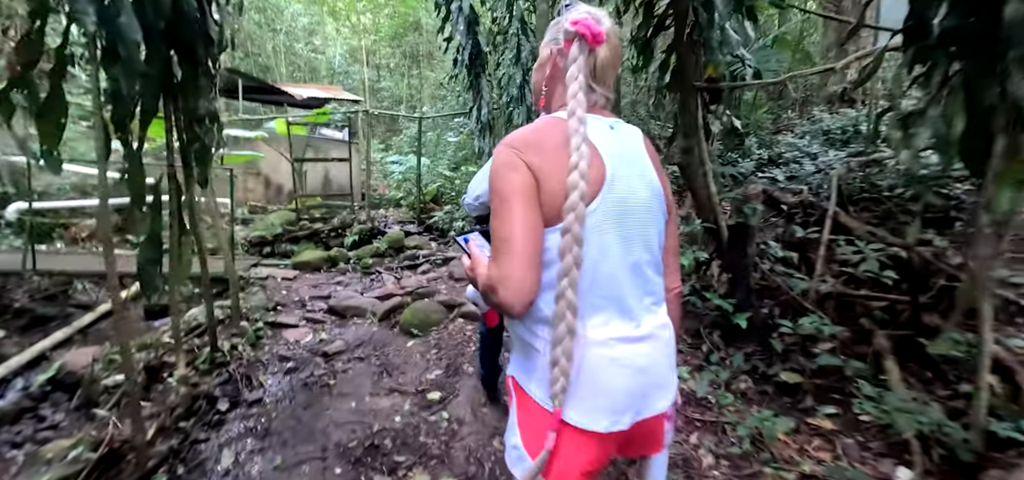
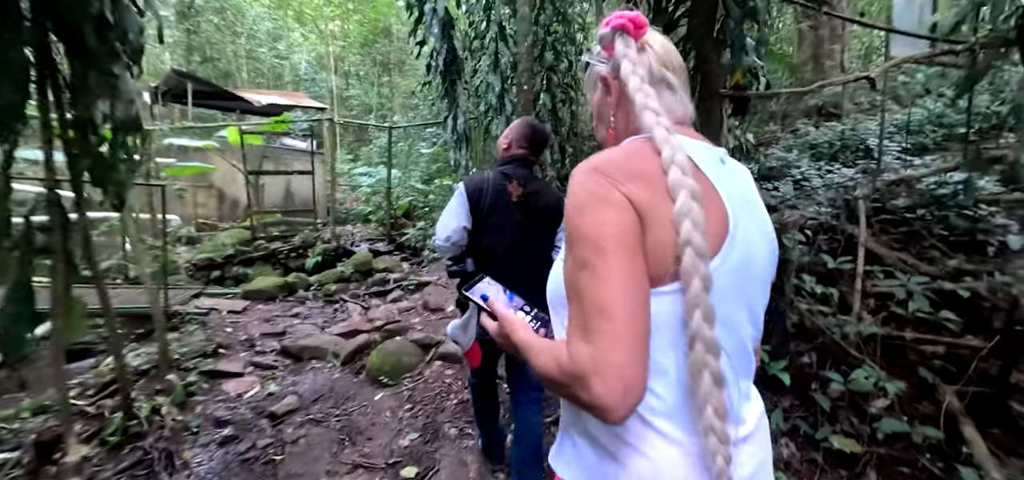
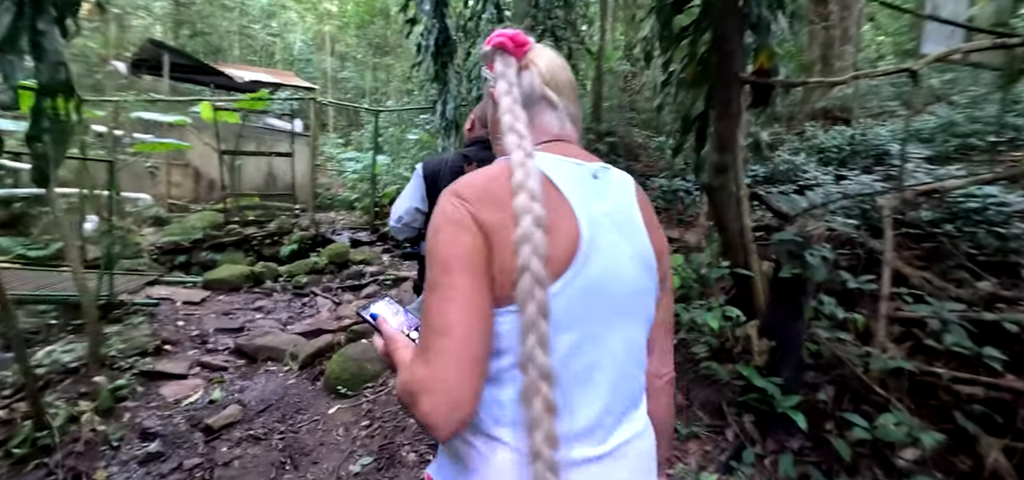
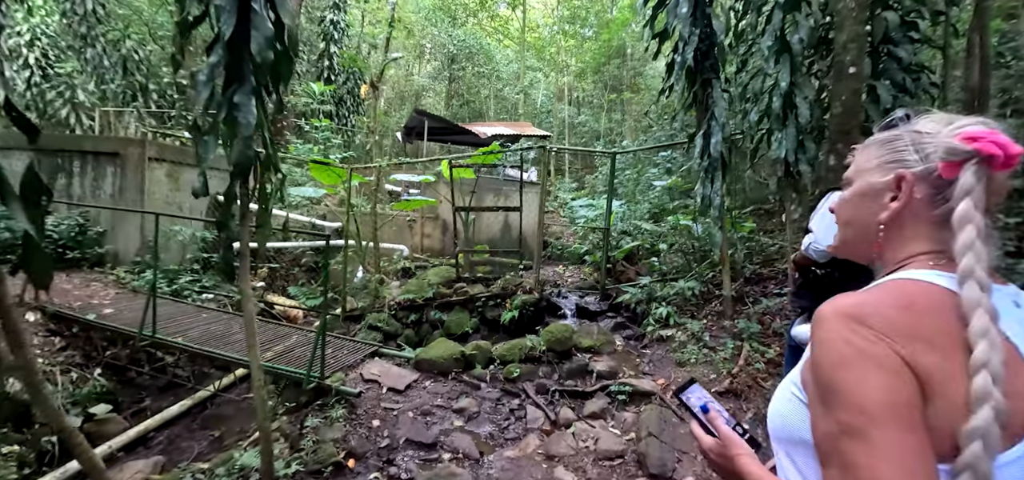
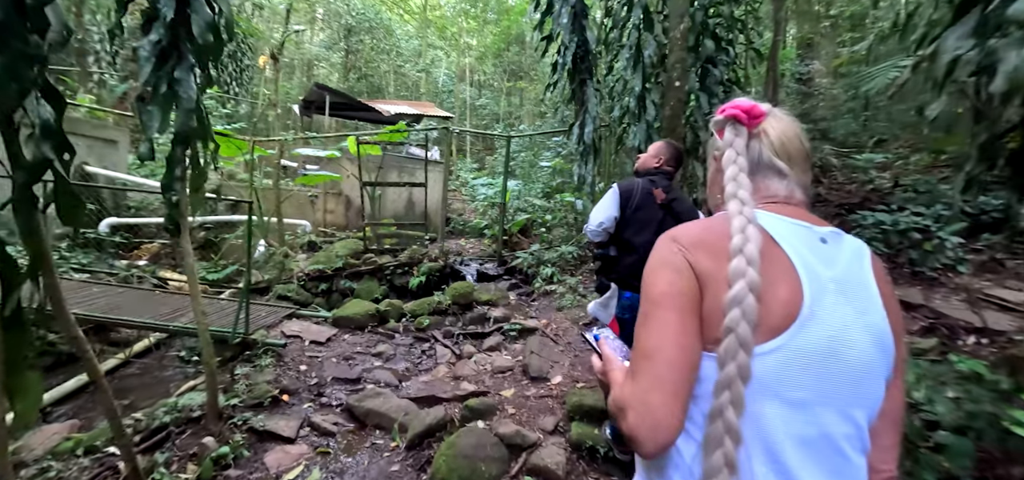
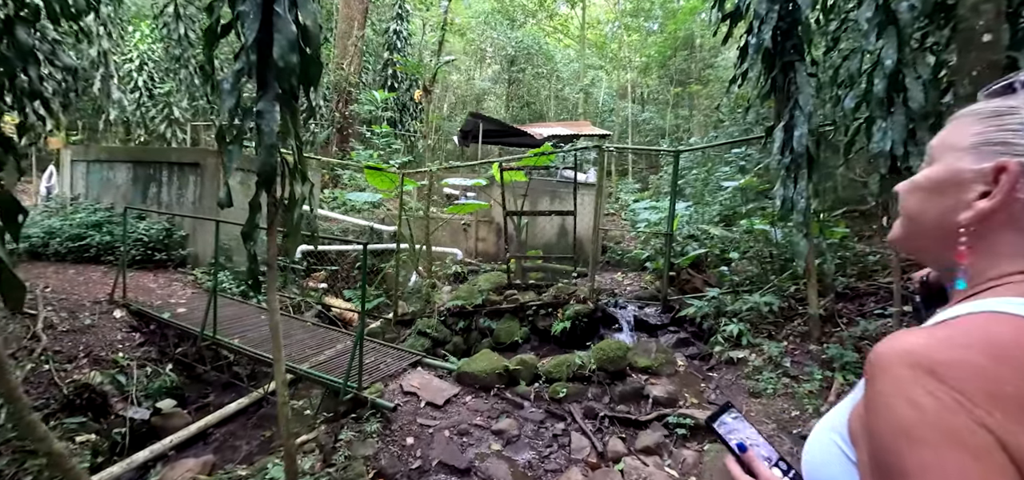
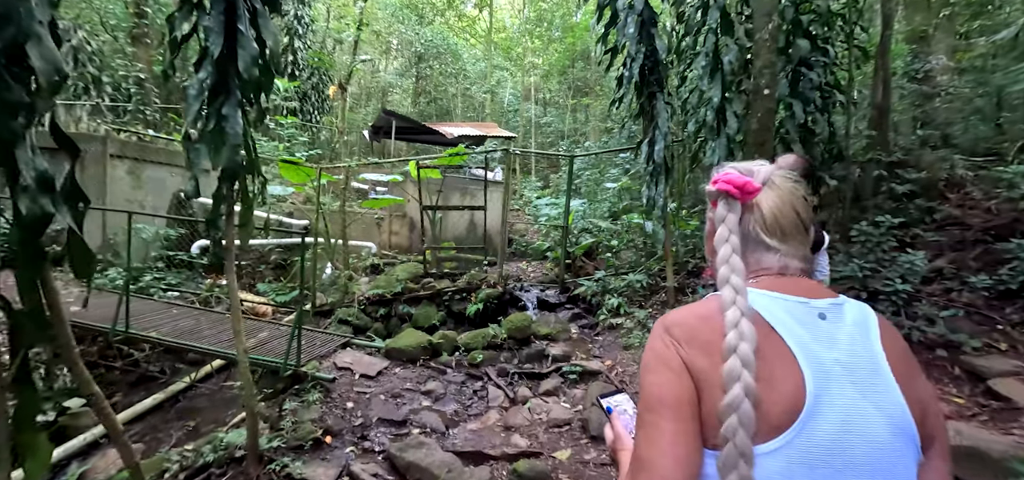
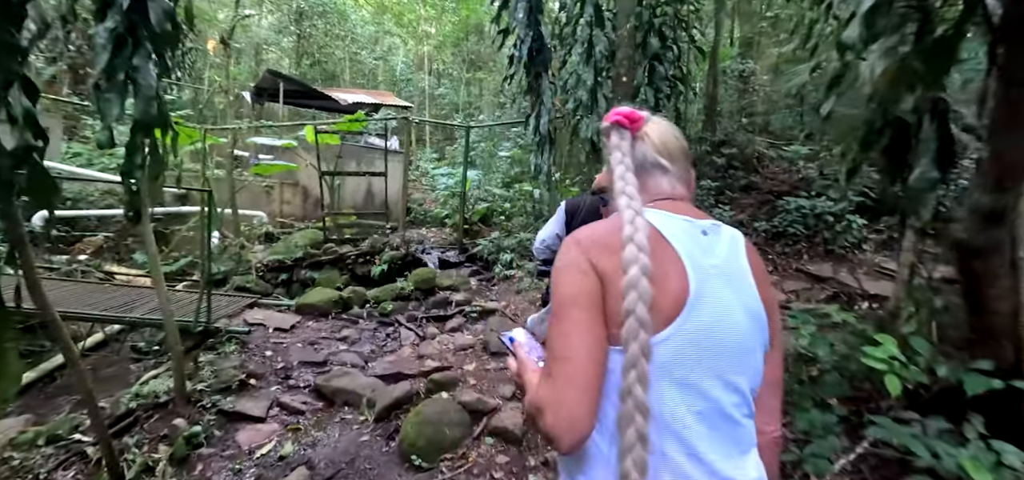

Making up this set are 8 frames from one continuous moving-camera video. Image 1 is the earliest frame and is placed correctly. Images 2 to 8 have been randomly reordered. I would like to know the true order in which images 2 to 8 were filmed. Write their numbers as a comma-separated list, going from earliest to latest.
2, 3, 8, 5, 7, 4, 6
